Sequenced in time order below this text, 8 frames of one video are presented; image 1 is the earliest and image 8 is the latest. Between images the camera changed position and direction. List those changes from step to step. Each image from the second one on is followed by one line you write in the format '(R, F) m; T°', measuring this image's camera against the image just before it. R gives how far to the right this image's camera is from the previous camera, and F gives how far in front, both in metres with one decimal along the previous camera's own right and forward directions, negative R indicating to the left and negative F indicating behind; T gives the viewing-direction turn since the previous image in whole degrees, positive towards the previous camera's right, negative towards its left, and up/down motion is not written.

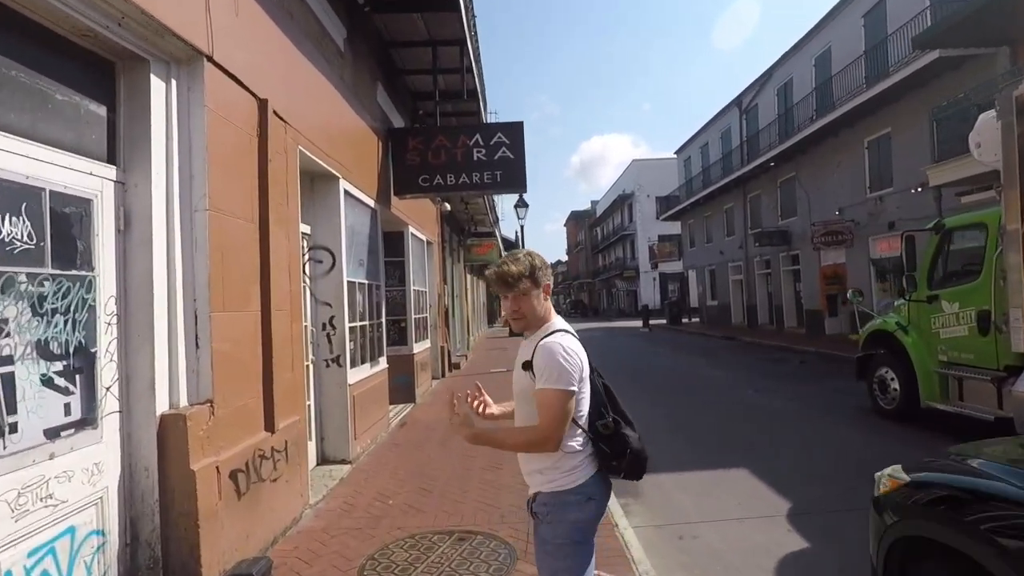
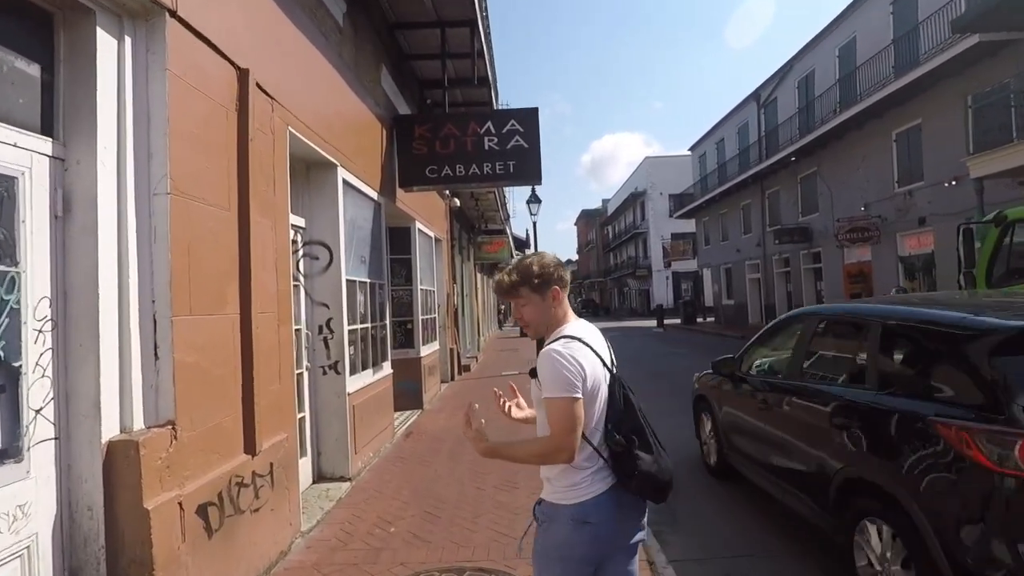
(-0.1, +0.6) m; -1°
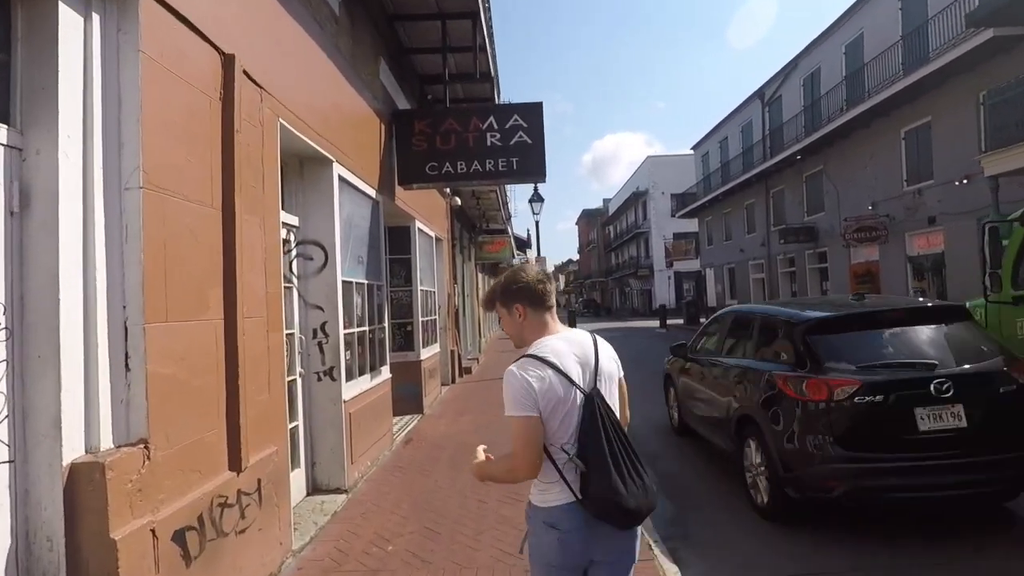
(0.0, +0.3) m; 0°
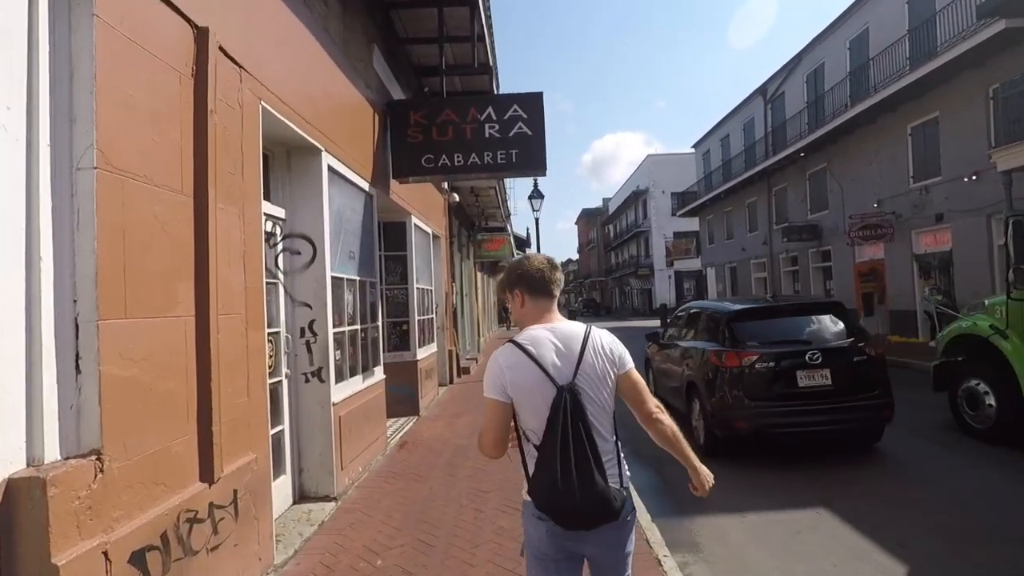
(0.0, +0.3) m; 0°
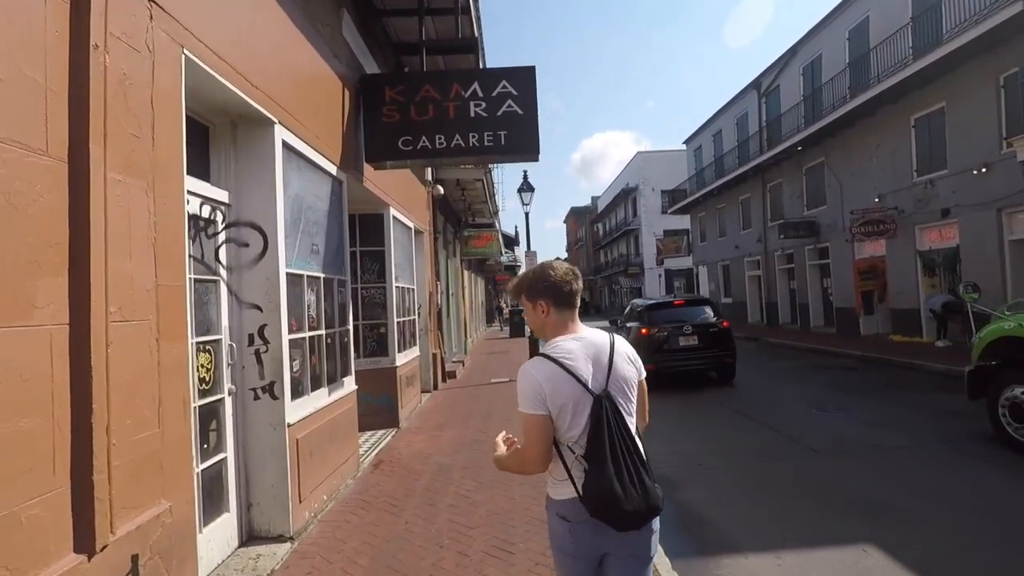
(0.0, +0.8) m; +1°
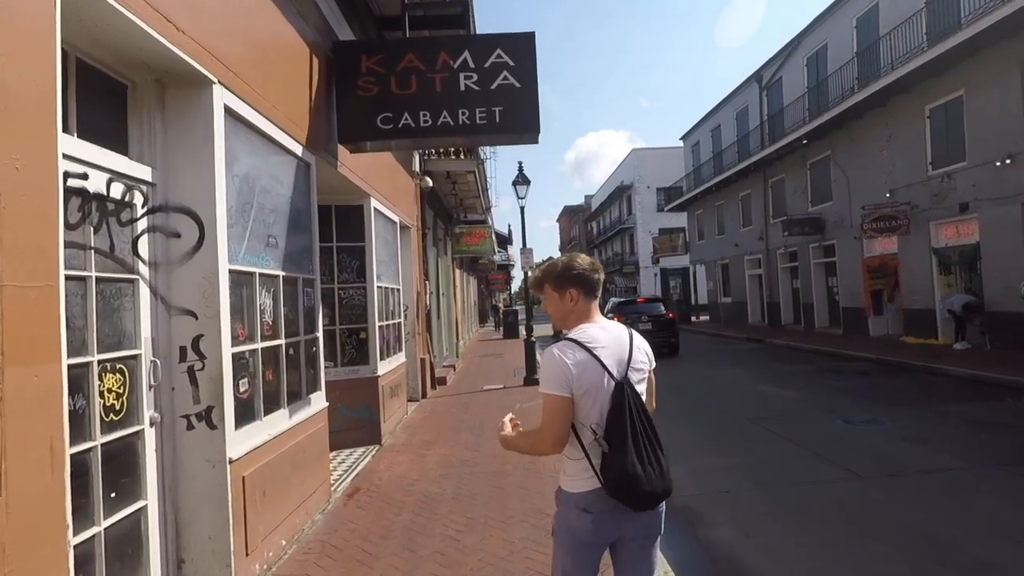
(0.0, +0.9) m; +1°
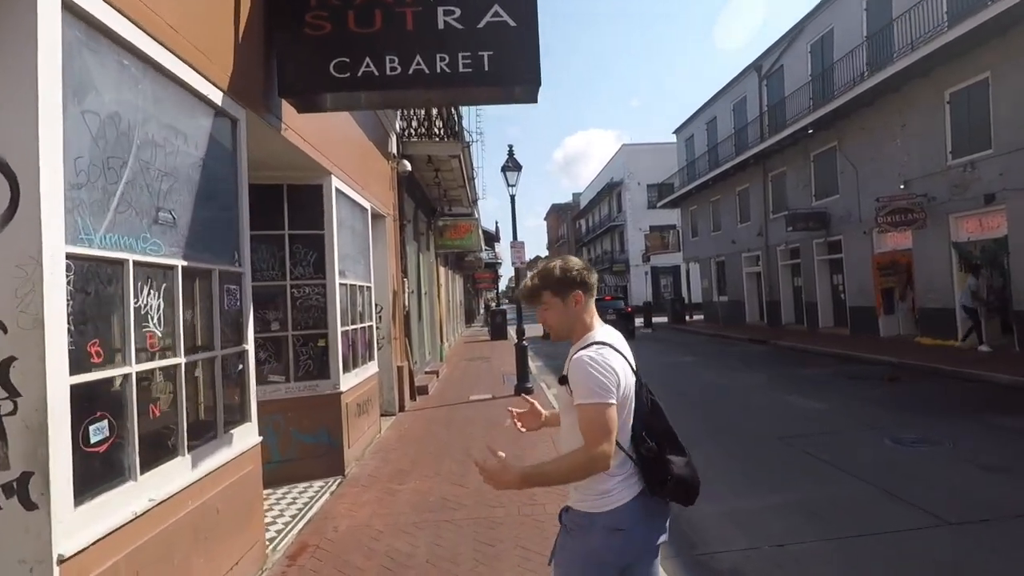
(0.0, +1.3) m; +1°
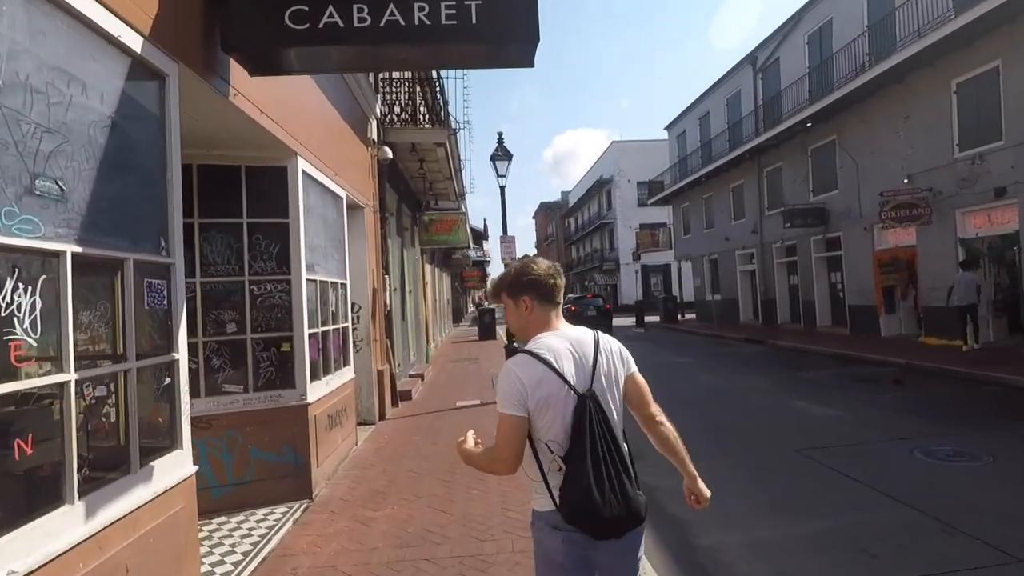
(0.0, +0.7) m; +1°
